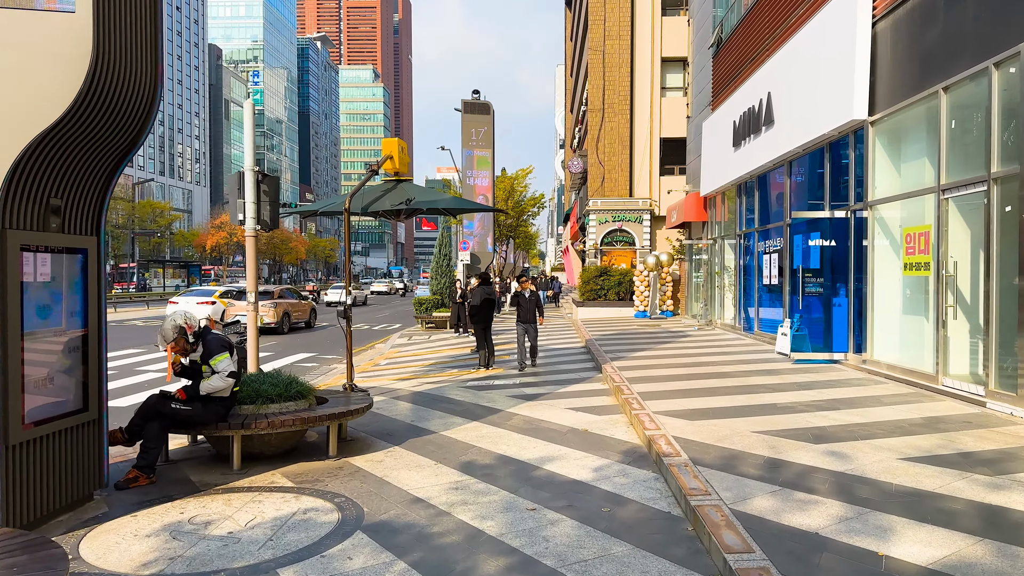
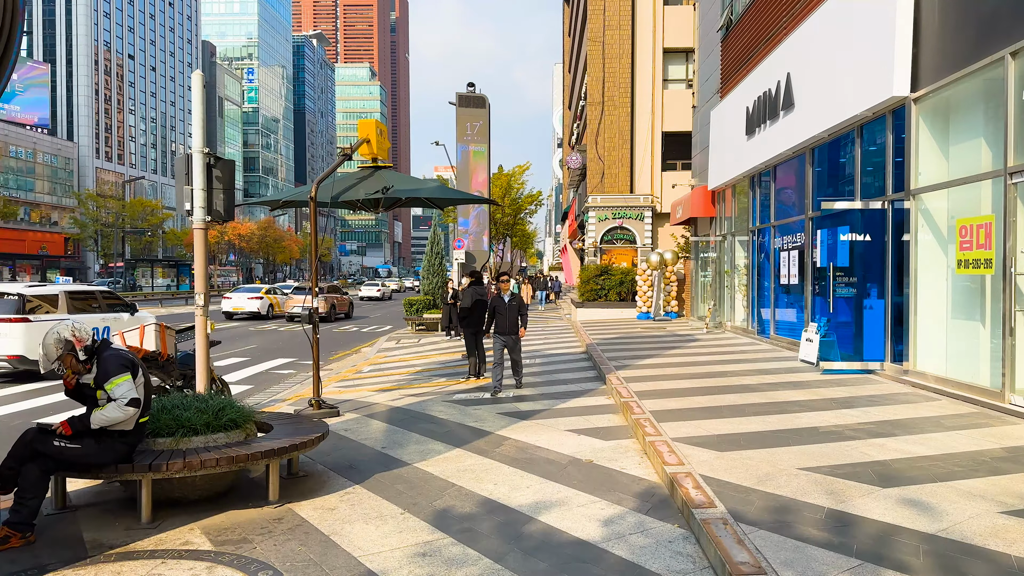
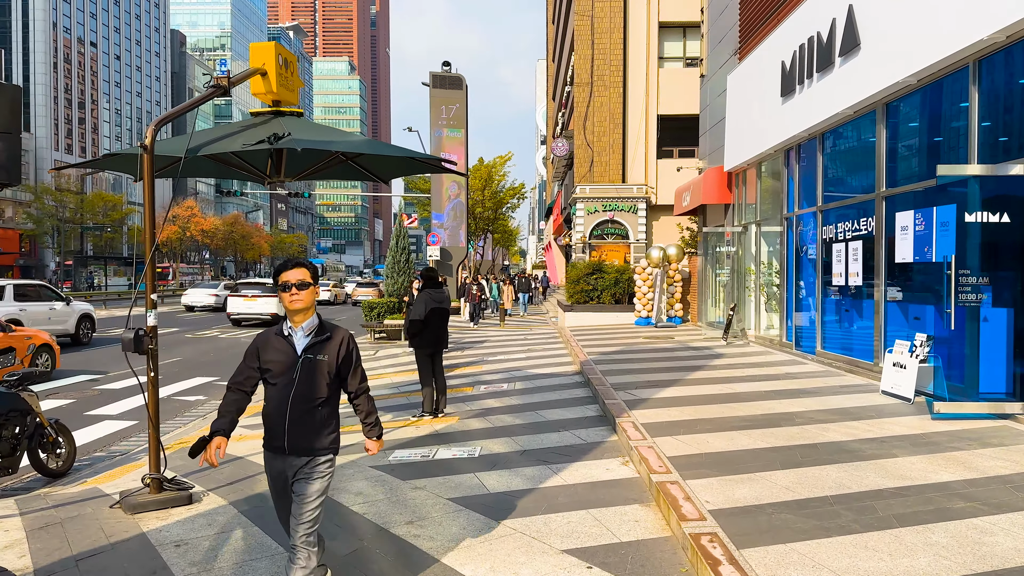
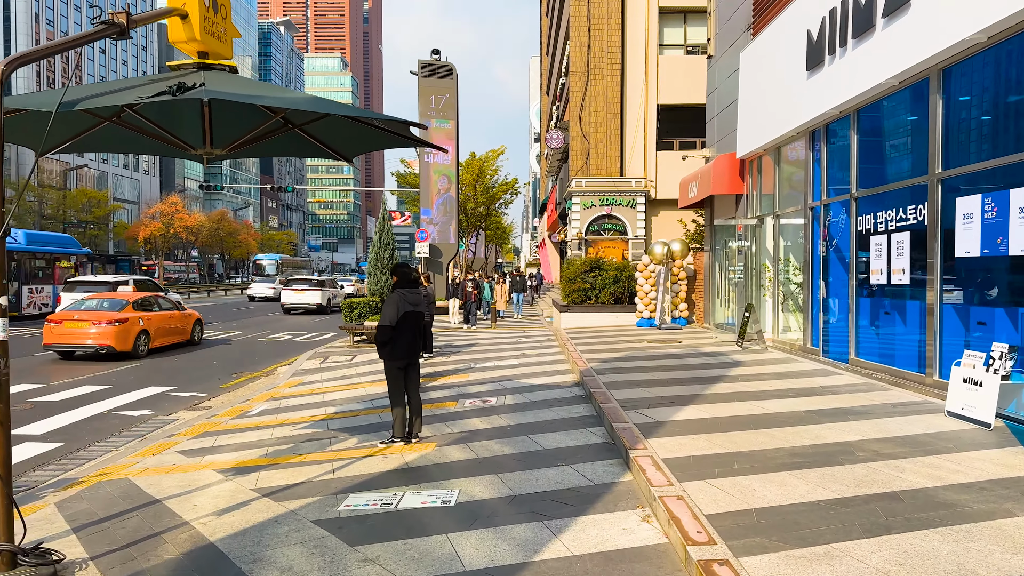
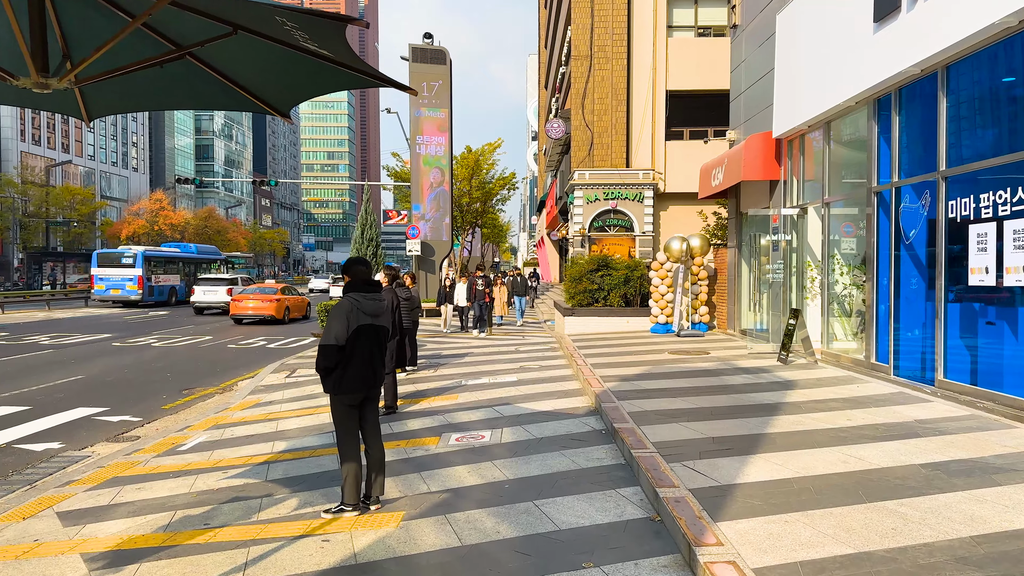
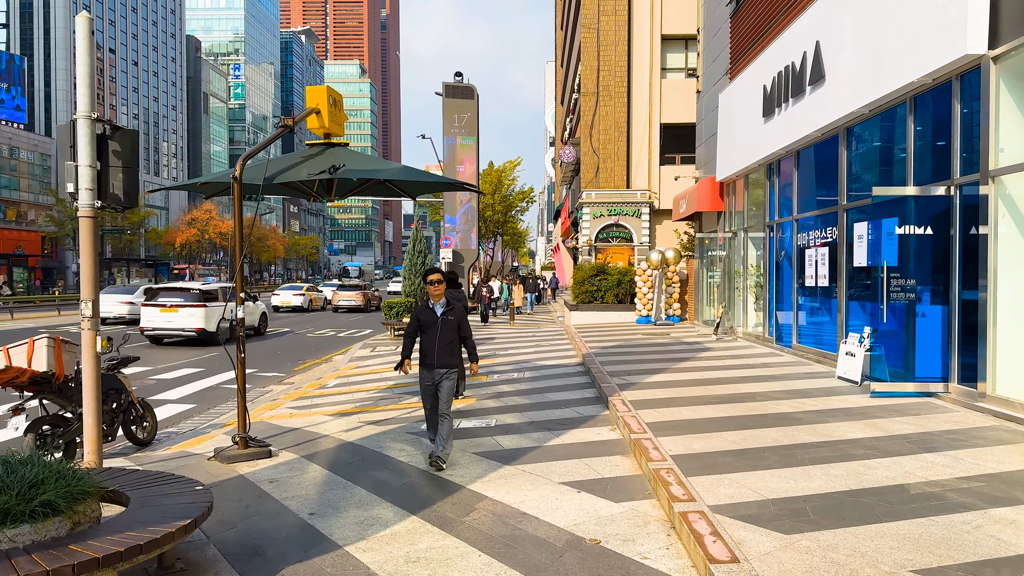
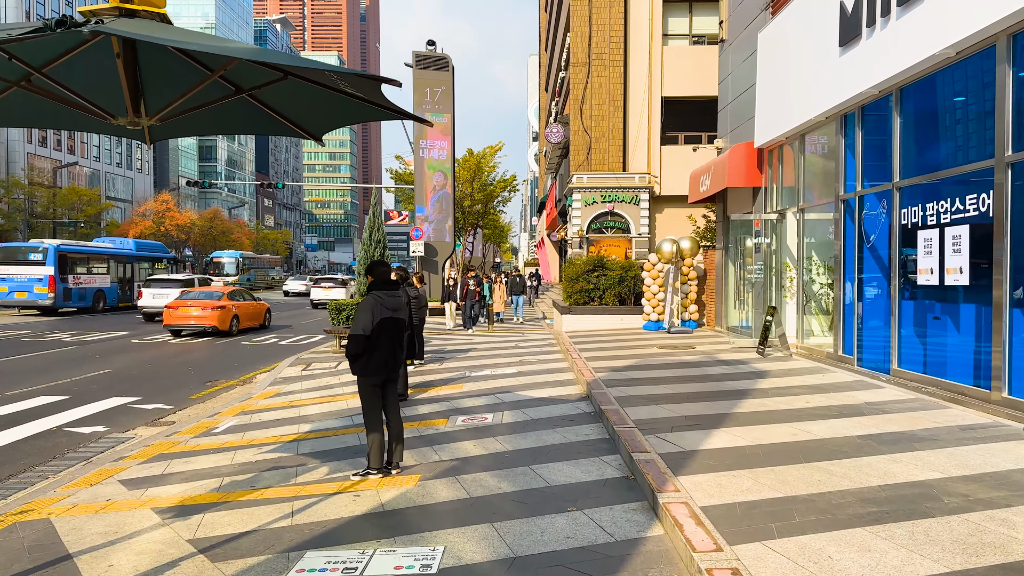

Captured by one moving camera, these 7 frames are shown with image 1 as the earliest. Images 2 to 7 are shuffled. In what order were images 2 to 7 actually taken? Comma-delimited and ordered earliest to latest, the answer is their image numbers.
2, 6, 3, 4, 7, 5
